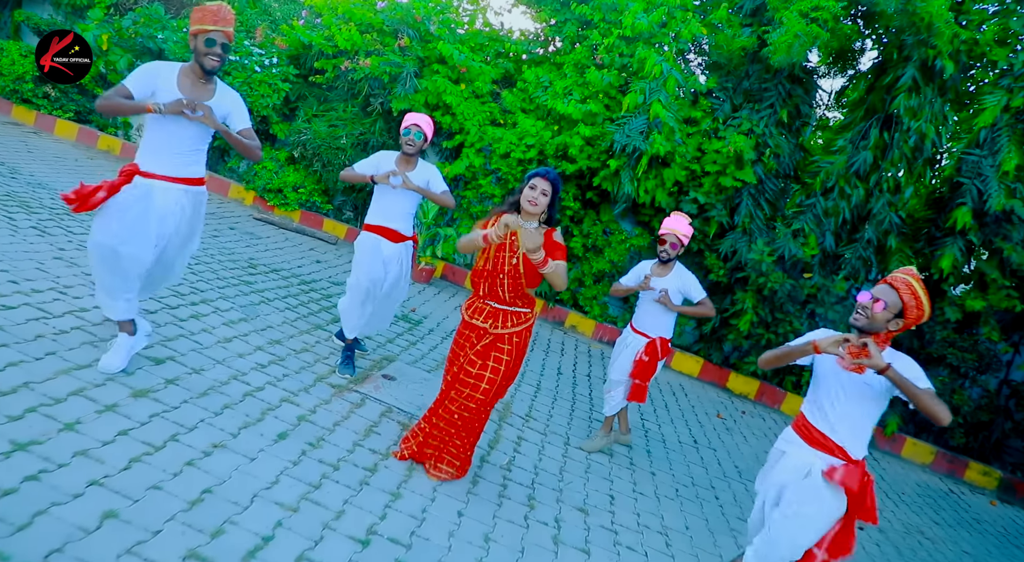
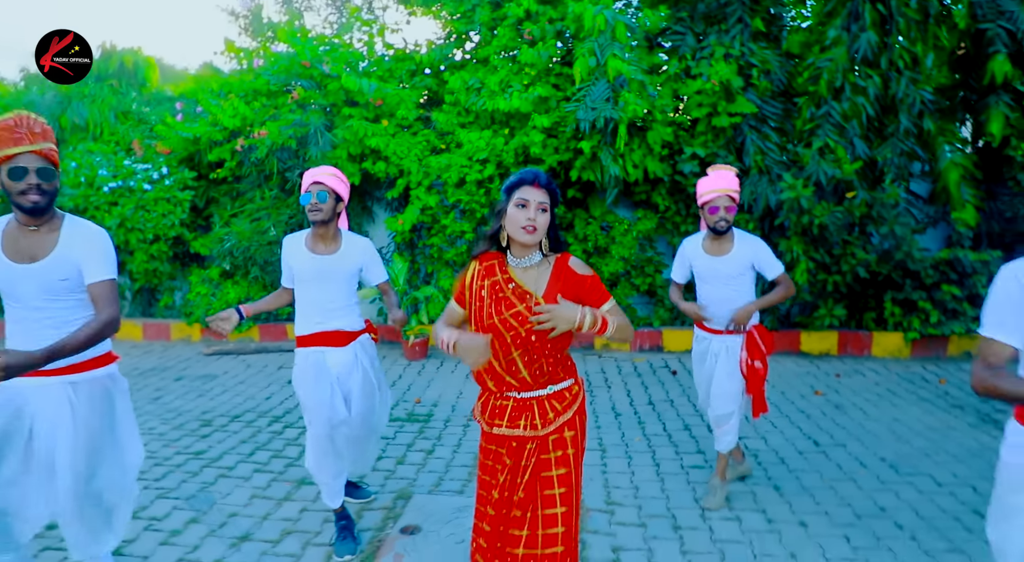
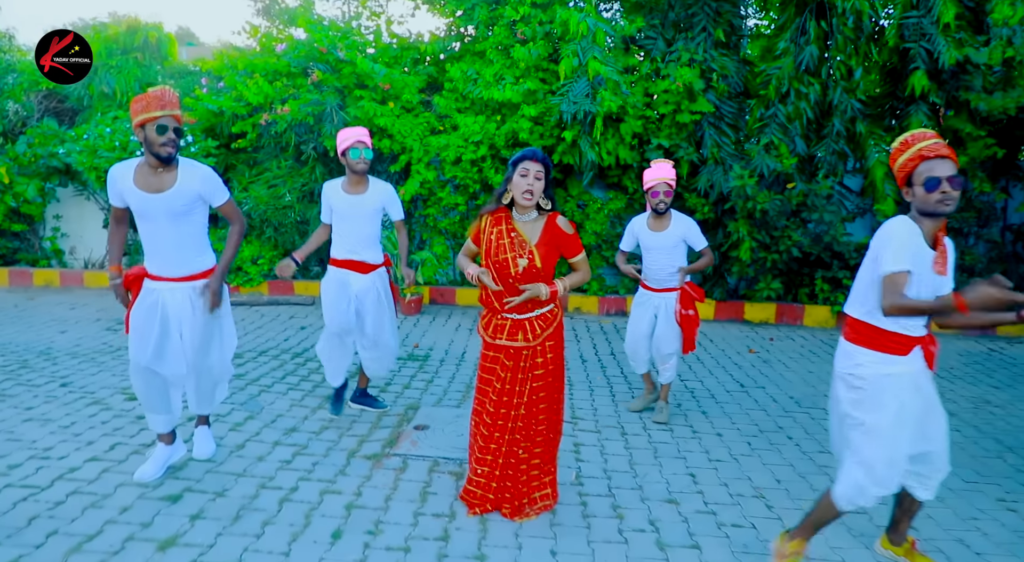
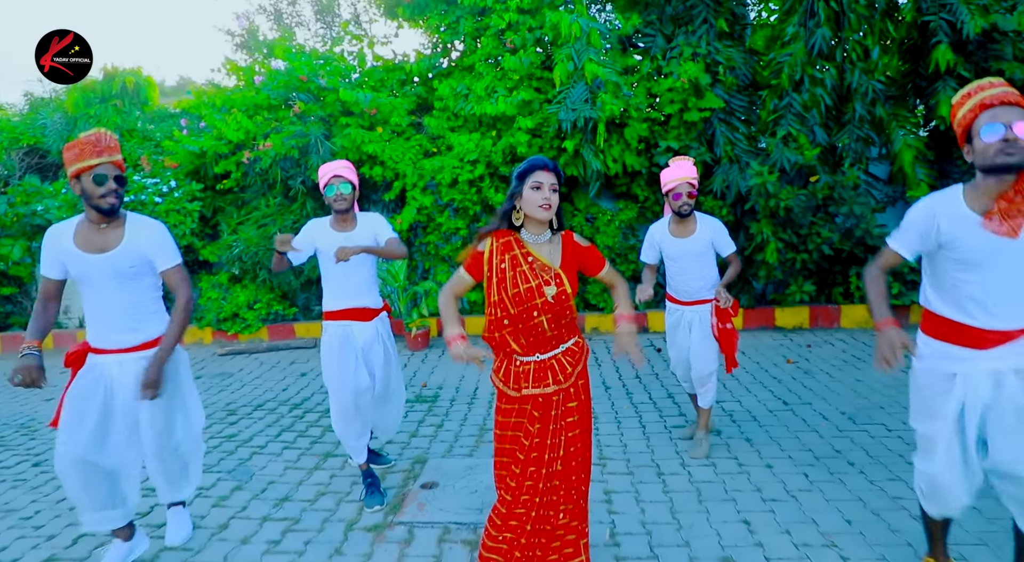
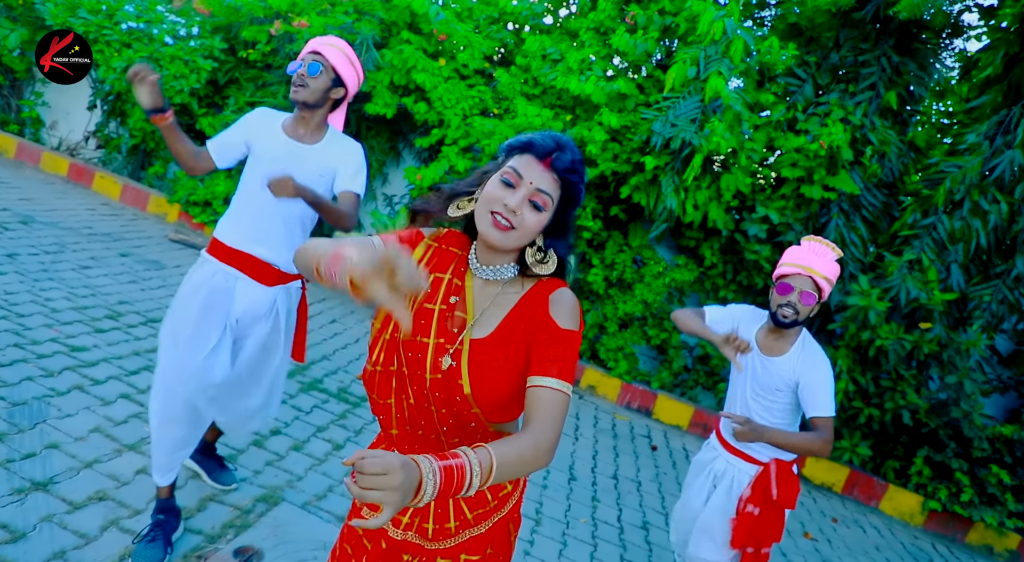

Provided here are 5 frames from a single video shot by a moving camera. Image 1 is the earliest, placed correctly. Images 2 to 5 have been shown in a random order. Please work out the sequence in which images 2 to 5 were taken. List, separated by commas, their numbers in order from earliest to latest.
5, 2, 4, 3
